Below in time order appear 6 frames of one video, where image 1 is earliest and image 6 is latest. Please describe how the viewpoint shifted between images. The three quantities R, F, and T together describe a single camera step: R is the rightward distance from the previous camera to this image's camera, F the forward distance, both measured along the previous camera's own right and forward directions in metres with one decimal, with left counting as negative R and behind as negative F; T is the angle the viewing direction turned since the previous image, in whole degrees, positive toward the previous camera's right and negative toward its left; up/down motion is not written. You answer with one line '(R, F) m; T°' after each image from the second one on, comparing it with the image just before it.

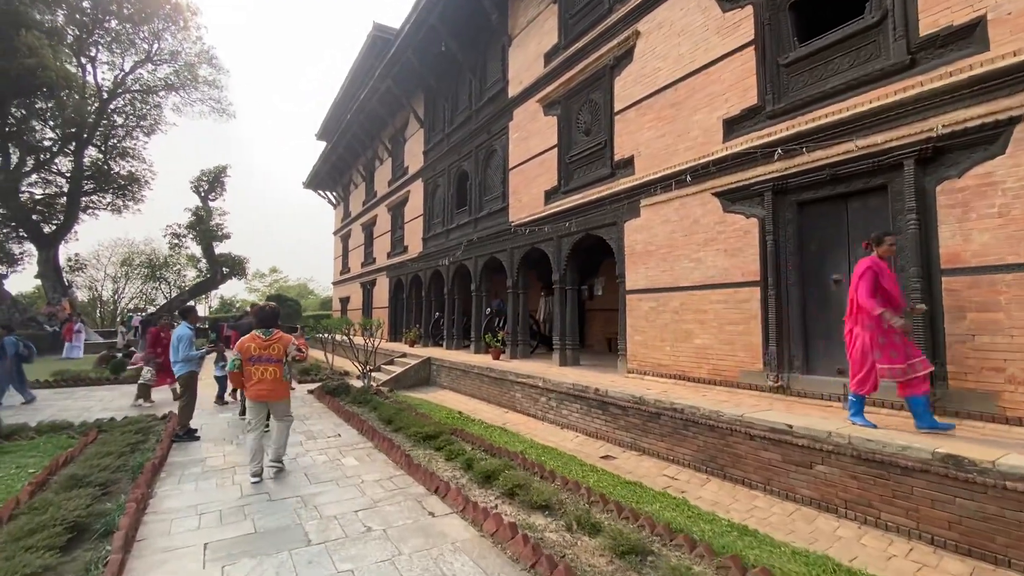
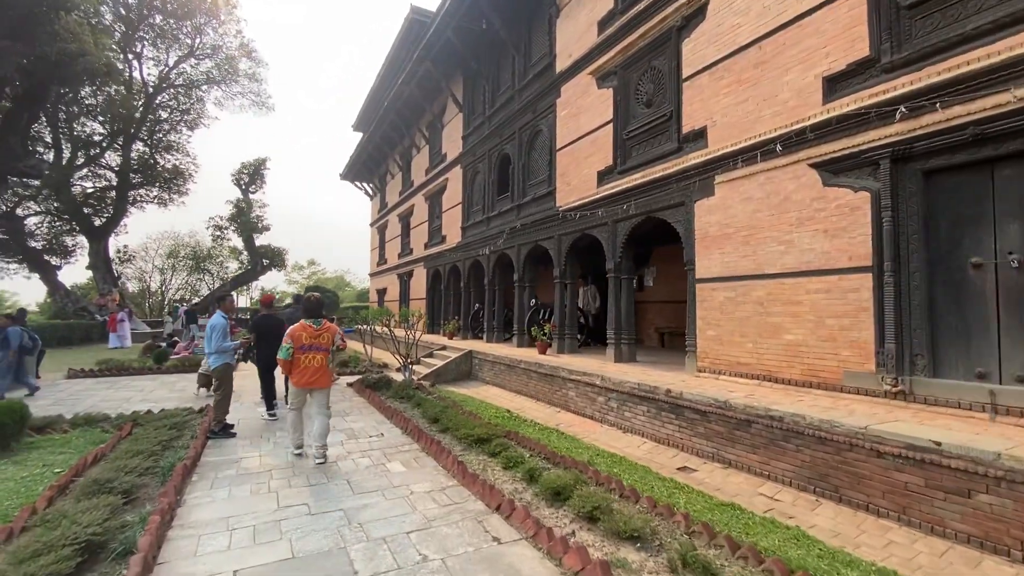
(-0.4, +0.7) m; -4°
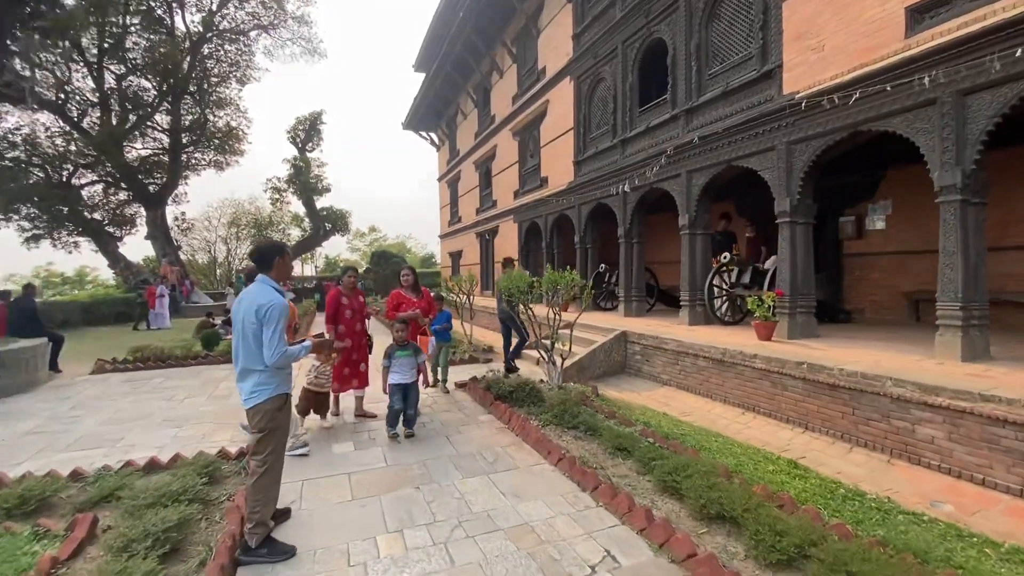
(-1.9, +3.5) m; -6°
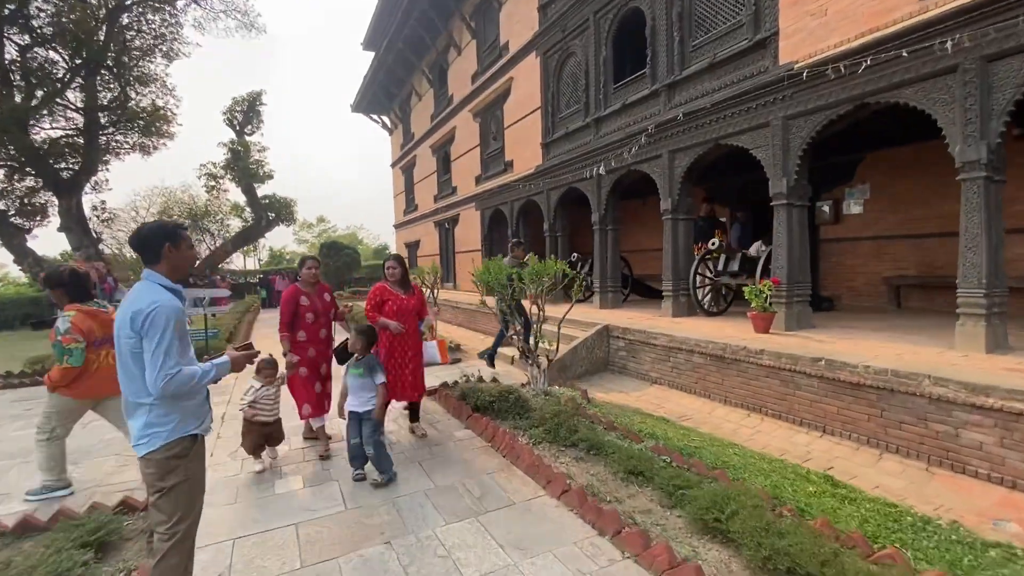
(-0.2, +0.8) m; +5°
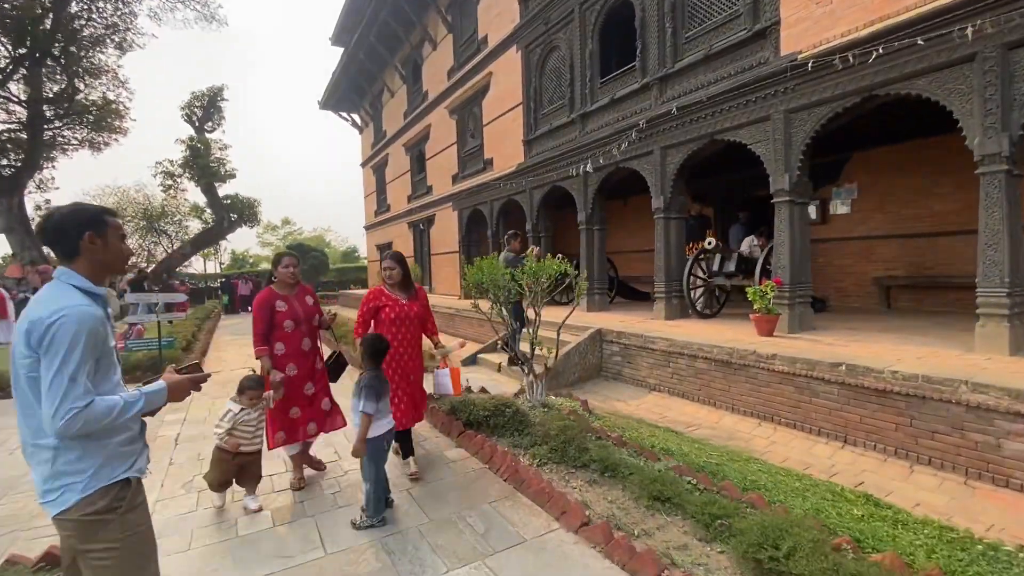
(-0.2, +0.4) m; +3°
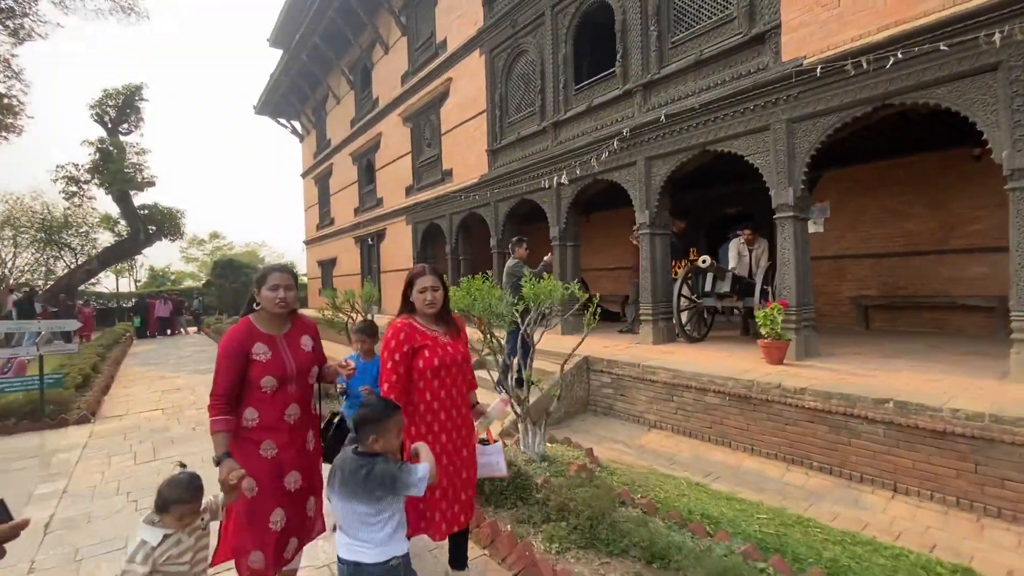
(-0.4, +0.8) m; +7°
